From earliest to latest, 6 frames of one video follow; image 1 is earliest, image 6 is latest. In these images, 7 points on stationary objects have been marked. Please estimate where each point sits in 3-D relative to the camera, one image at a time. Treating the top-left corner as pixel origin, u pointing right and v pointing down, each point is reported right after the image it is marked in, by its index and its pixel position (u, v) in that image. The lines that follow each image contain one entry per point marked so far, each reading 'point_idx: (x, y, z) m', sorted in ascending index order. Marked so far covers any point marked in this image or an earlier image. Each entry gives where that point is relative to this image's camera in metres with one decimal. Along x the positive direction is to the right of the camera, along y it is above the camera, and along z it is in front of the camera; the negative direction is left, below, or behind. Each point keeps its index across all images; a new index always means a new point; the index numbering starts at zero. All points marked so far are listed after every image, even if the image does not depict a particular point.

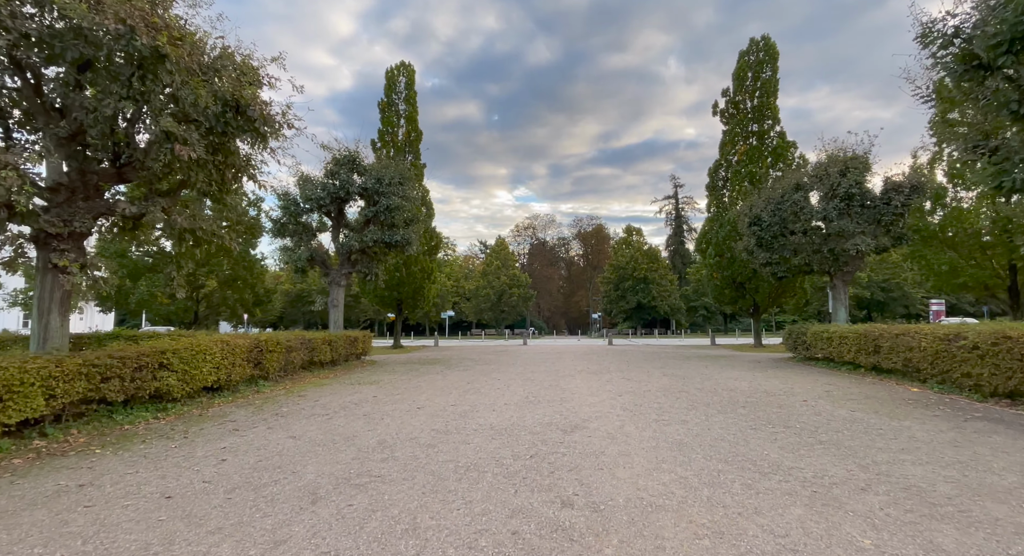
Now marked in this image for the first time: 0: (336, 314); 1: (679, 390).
0: (-6.4, -1.3, +19.1) m
1: (+3.4, -2.3, +10.8) m
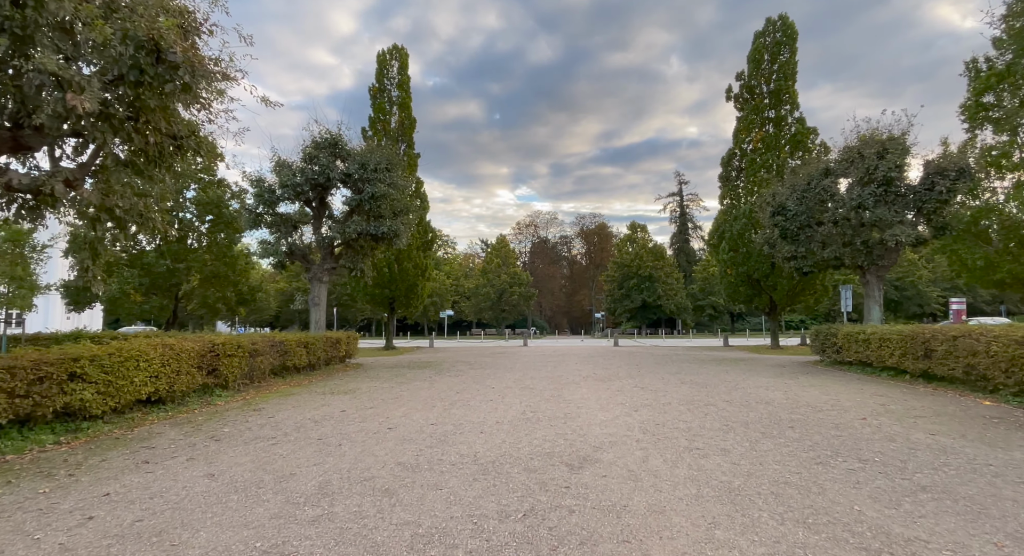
0: (-6.5, -1.2, +17.4) m
1: (+3.3, -2.2, +9.1) m
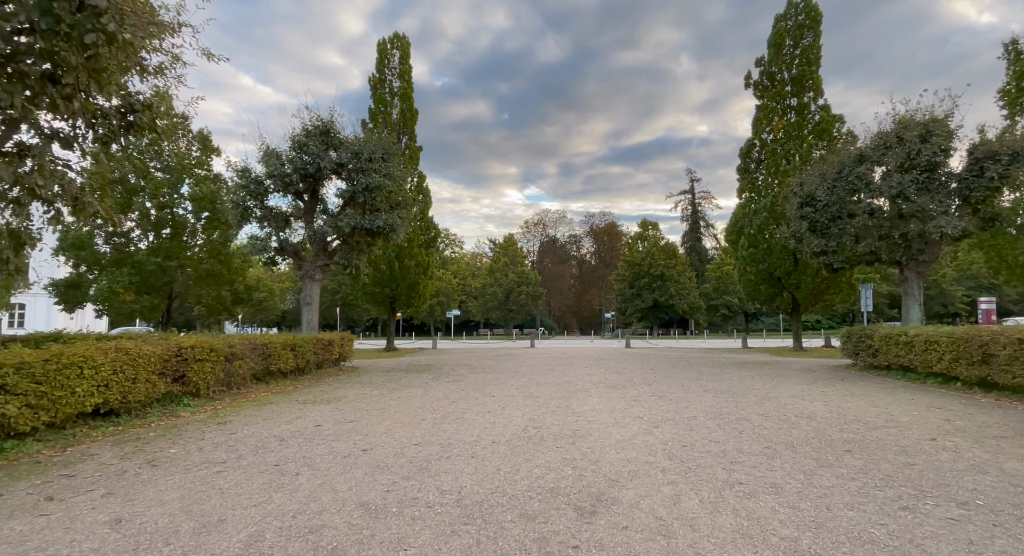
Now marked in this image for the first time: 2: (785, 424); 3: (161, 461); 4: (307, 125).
0: (-6.3, -1.1, +16.3) m
1: (+3.4, -2.1, +7.8) m
2: (+3.9, -2.1, +7.4) m
3: (-3.8, -2.0, +5.7) m
4: (-6.0, +4.5, +15.4) m
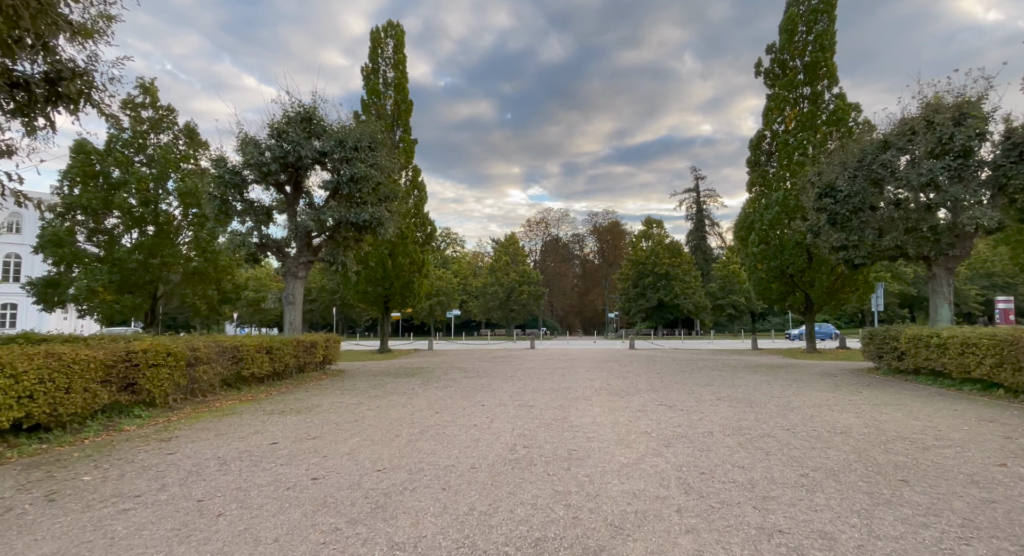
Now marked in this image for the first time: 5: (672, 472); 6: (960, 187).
0: (-6.4, -1.0, +15.3) m
1: (+3.2, -2.0, +6.7) m
2: (+3.7, -2.0, +6.3) m
3: (-4.0, -1.9, +4.7) m
4: (-6.2, +4.6, +14.4) m
5: (+1.6, -1.9, +5.1) m
6: (+10.4, +2.1, +12.2) m
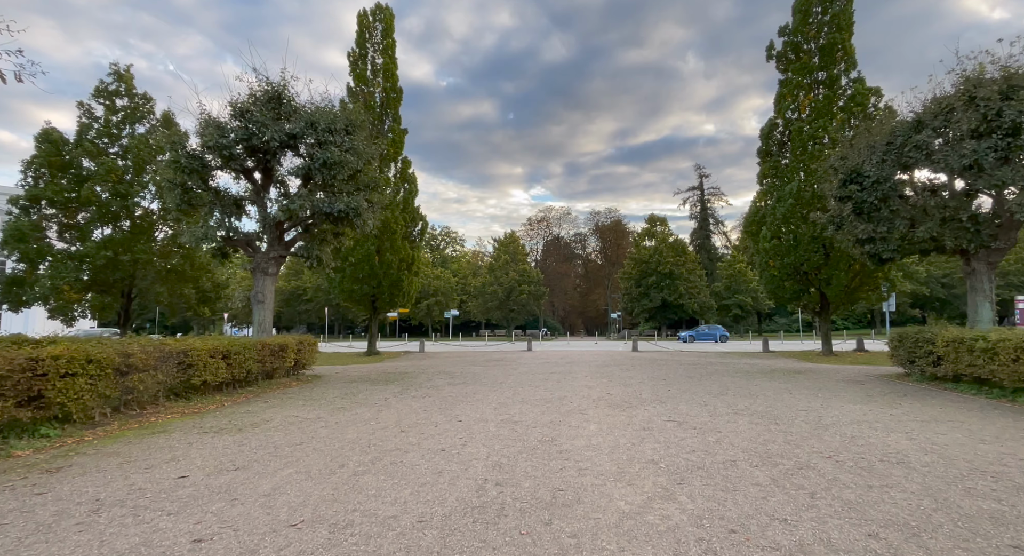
0: (-6.7, -1.0, +14.0) m
1: (+2.9, -1.9, +5.4) m
2: (+3.4, -1.9, +4.9) m
3: (-4.3, -1.8, +3.3) m
4: (-6.4, +4.7, +13.0) m
5: (+1.3, -1.8, +3.8) m
6: (+10.2, +2.2, +10.8) m
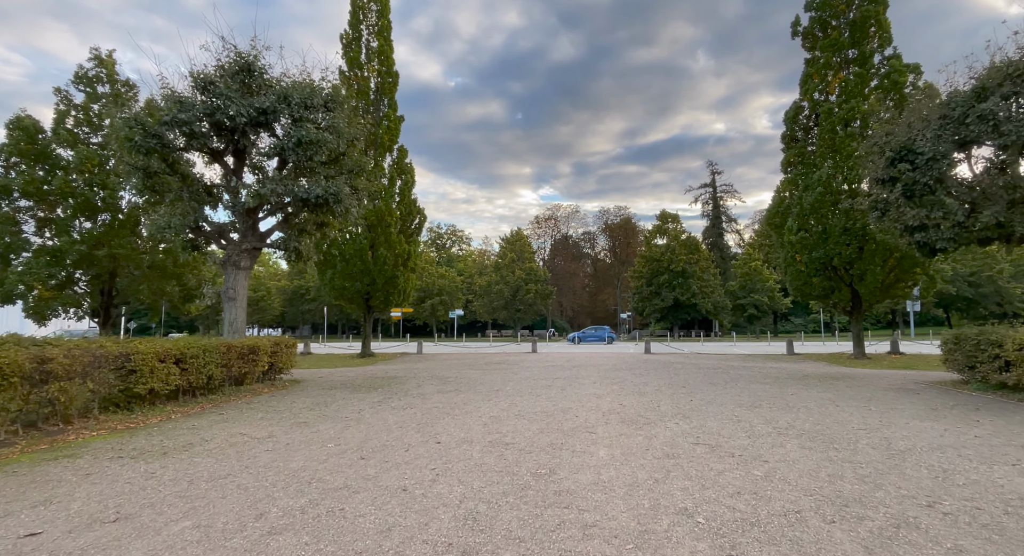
0: (-6.7, -0.8, +12.6) m
1: (+2.8, -1.8, +3.8) m
2: (+3.2, -1.7, +3.4) m
3: (-4.5, -1.7, +1.9) m
4: (-6.4, +4.8, +11.6) m
5: (+1.1, -1.7, +2.2) m
6: (+10.1, +2.4, +9.1) m
